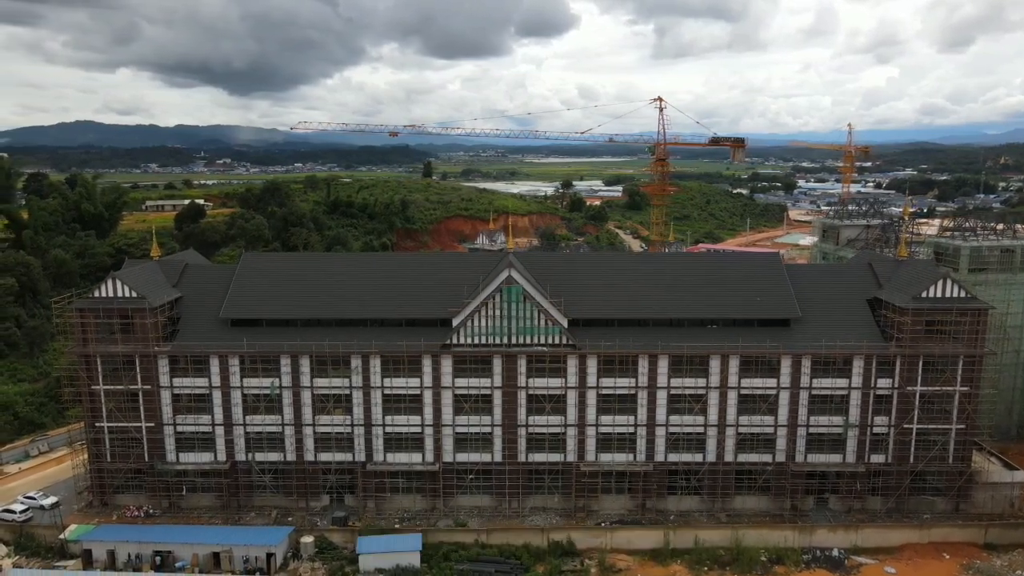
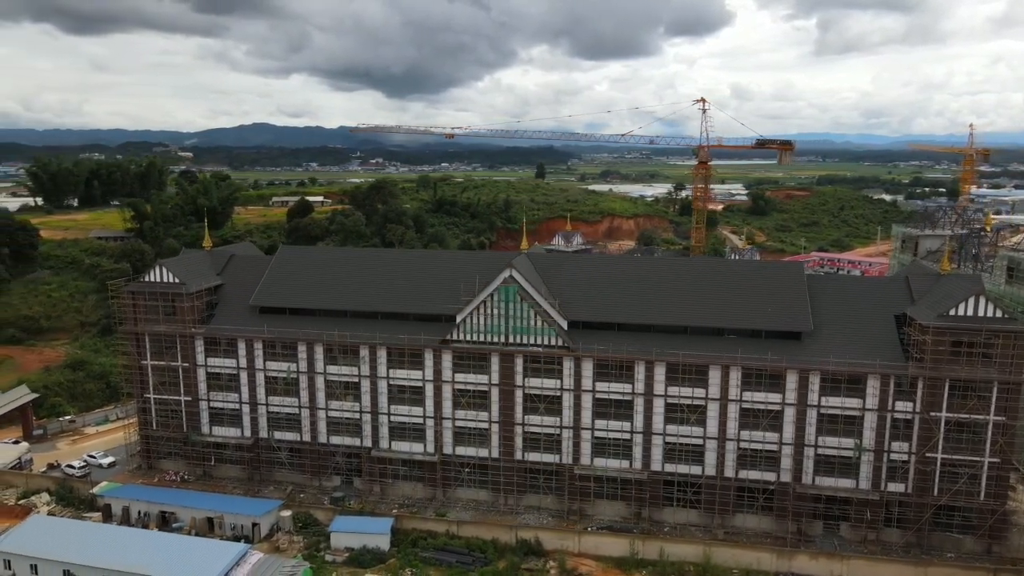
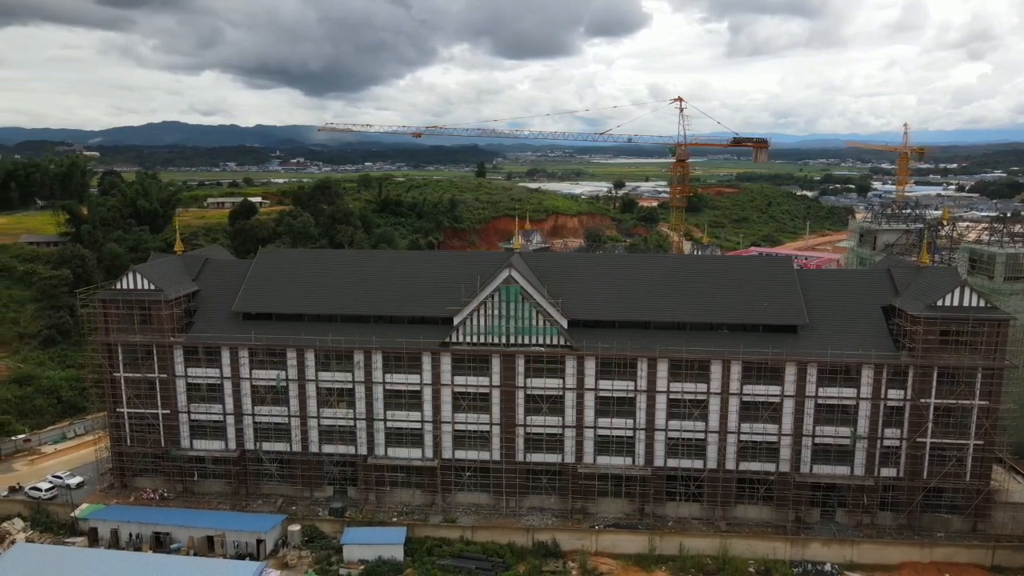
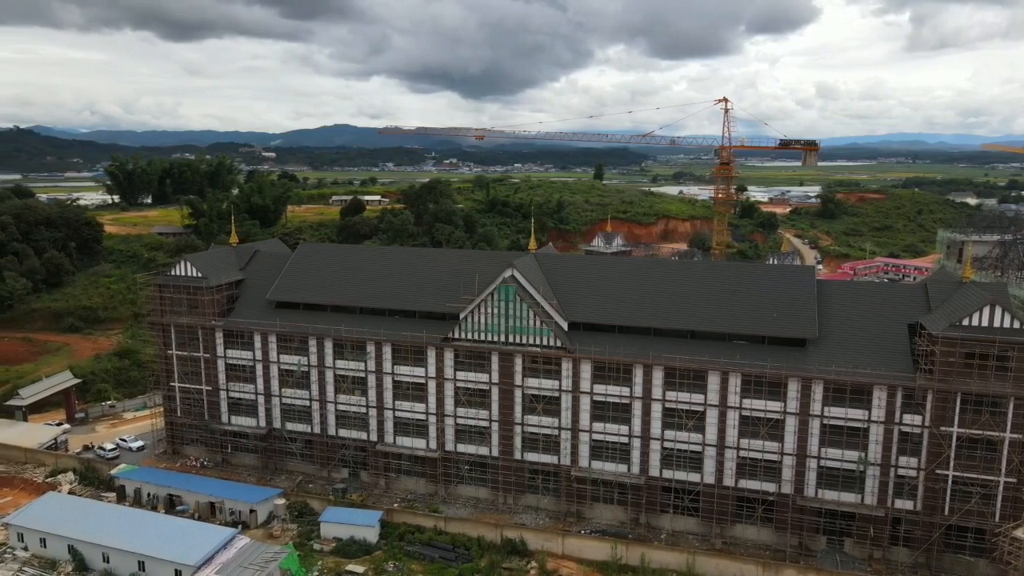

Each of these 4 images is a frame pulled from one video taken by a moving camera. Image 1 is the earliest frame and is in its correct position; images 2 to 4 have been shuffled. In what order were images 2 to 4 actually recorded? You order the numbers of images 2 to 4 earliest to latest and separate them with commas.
3, 2, 4
